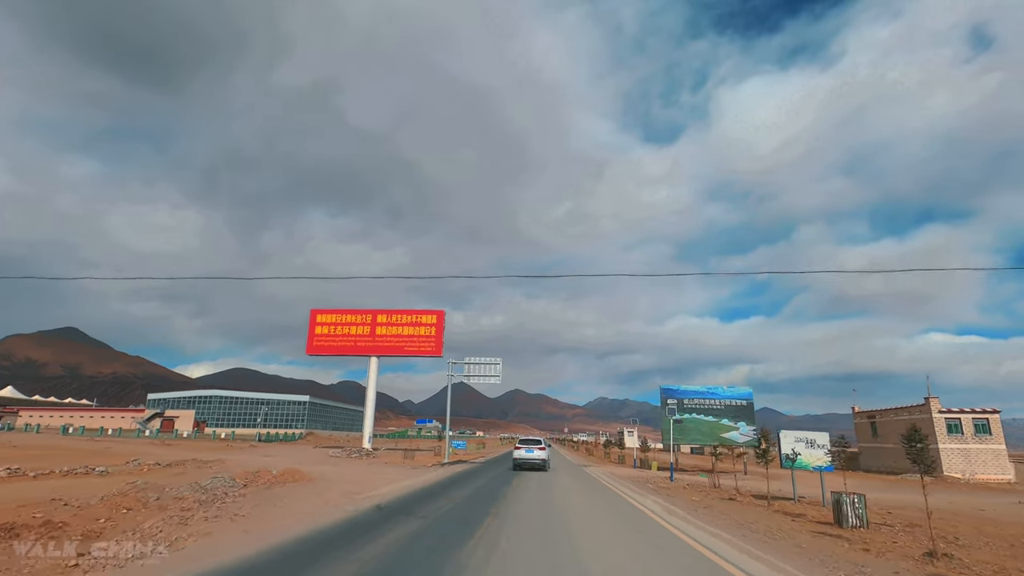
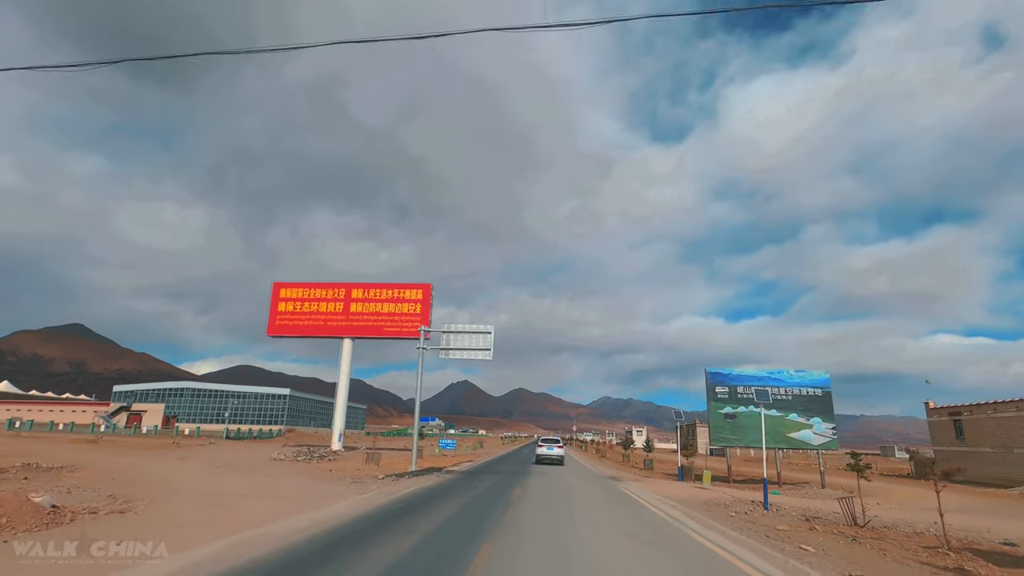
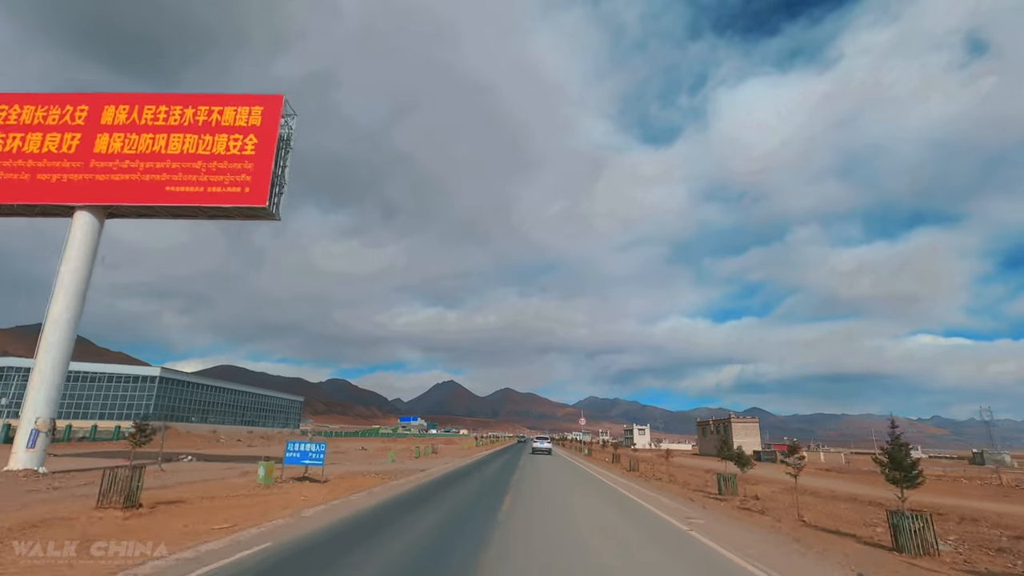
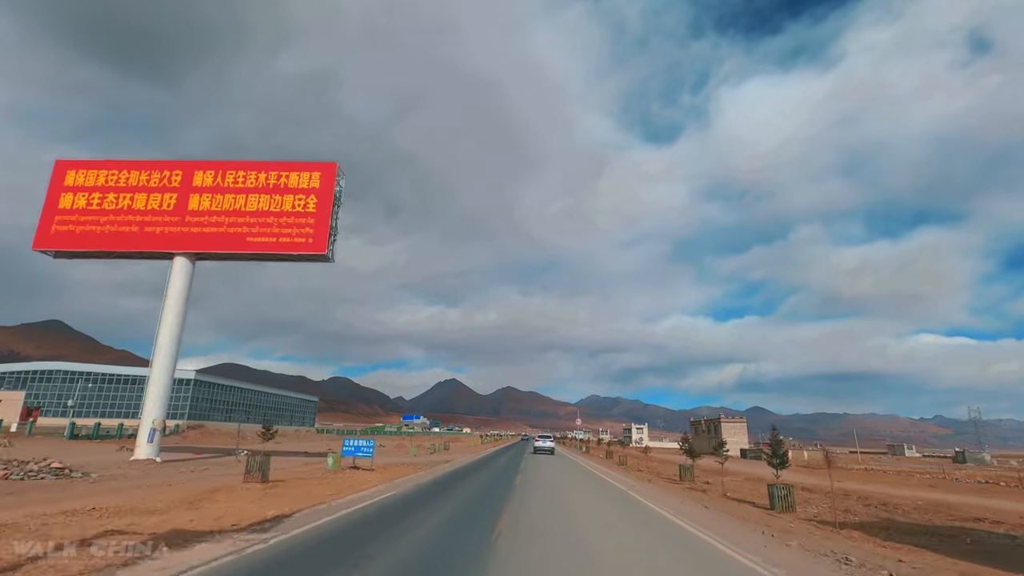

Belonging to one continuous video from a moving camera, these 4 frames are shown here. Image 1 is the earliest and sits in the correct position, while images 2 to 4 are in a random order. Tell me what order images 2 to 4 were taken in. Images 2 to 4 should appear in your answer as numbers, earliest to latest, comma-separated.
2, 4, 3
